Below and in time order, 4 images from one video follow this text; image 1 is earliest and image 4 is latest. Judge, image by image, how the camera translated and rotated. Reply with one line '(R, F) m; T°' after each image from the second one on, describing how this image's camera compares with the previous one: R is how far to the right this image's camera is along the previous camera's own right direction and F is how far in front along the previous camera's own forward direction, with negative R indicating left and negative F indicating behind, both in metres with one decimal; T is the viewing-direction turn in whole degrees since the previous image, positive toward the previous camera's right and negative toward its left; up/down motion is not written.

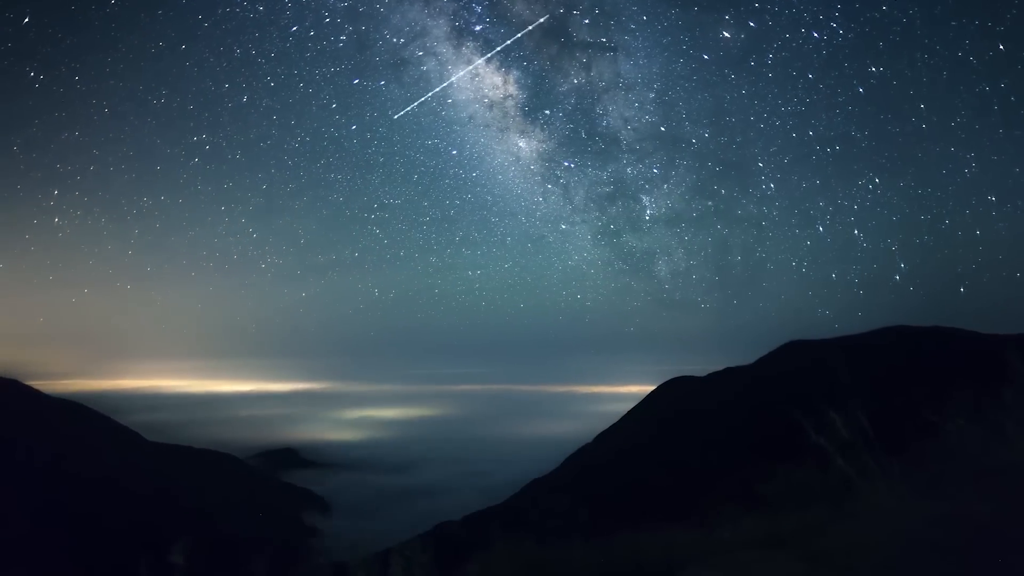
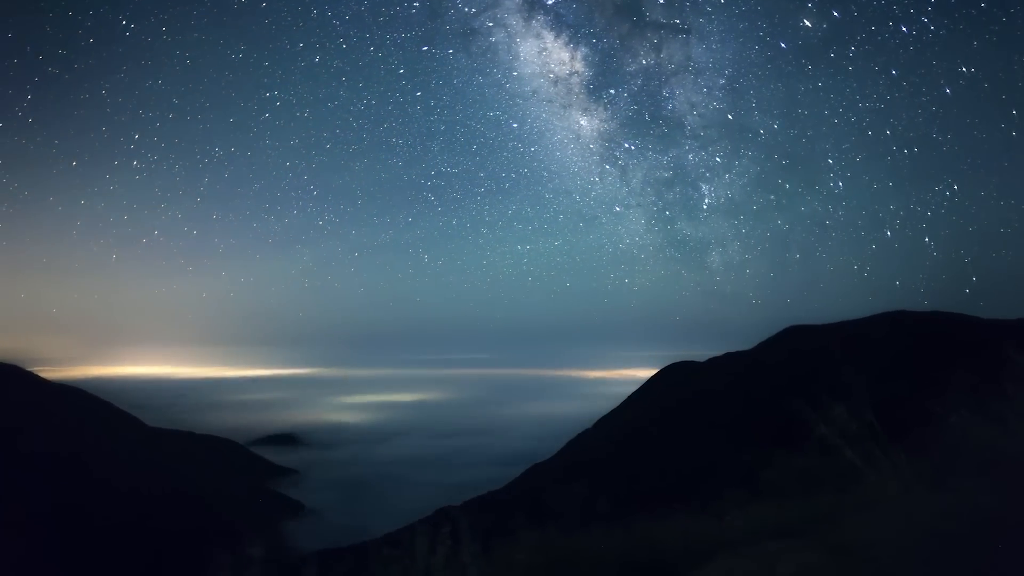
(0.0, -0.5) m; -4°
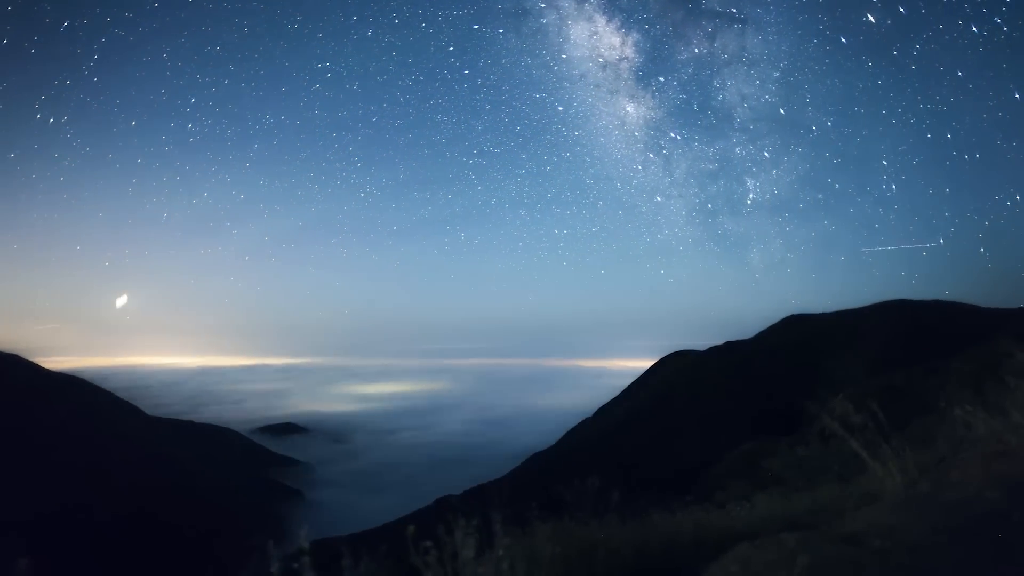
(+0.1, -0.5) m; -3°
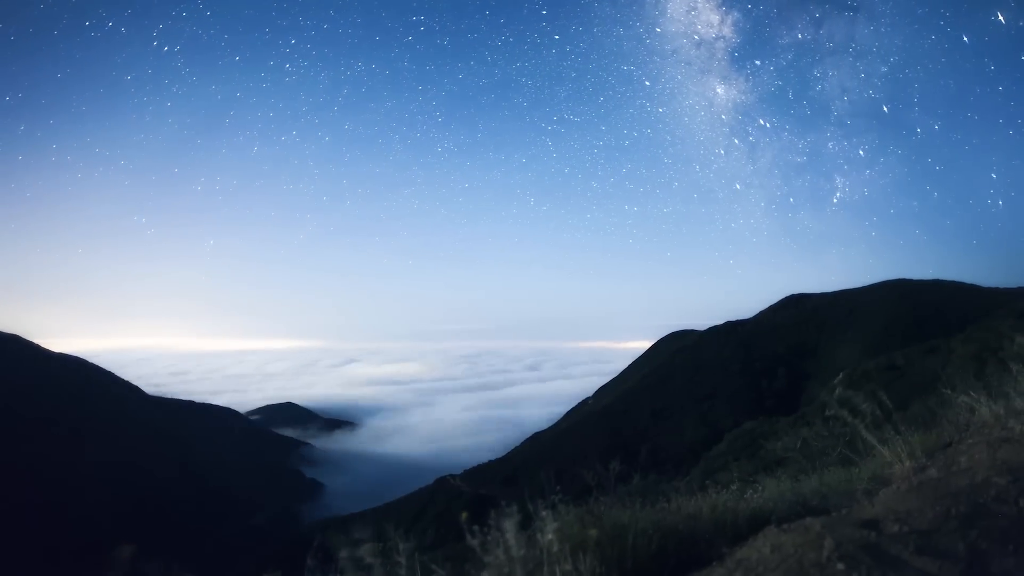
(+0.1, -1.2) m; -5°
